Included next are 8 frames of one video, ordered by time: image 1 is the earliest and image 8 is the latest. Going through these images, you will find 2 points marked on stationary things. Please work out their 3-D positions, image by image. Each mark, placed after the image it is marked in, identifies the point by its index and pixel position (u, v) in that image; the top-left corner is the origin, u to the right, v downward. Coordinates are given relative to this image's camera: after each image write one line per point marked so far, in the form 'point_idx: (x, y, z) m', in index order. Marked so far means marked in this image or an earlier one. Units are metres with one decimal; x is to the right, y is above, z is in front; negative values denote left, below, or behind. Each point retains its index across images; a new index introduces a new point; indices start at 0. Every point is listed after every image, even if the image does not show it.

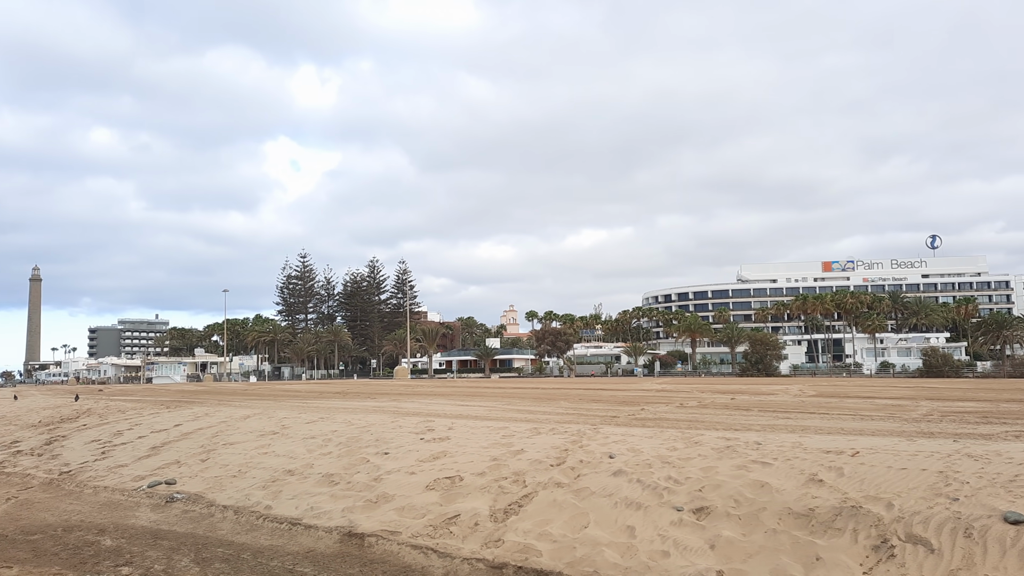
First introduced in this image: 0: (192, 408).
0: (-7.5, -2.8, +18.9) m
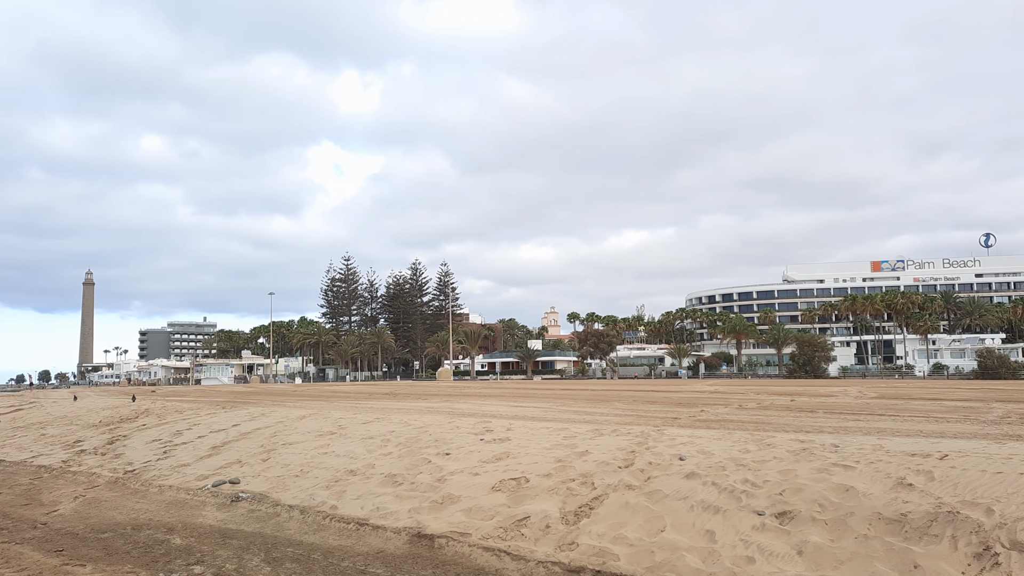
0: (-6.3, -2.8, +19.1) m
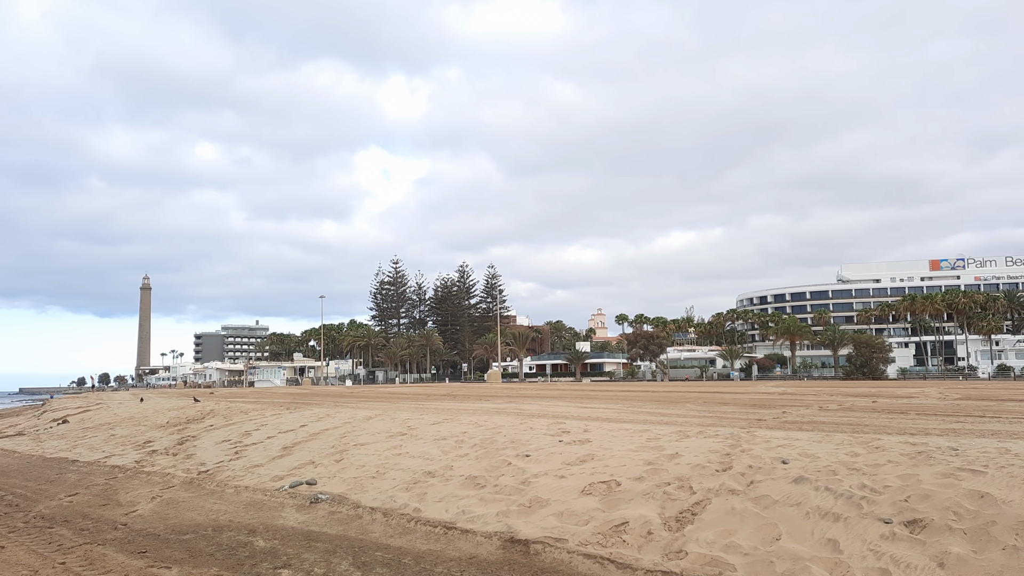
0: (-4.8, -2.9, +19.1) m
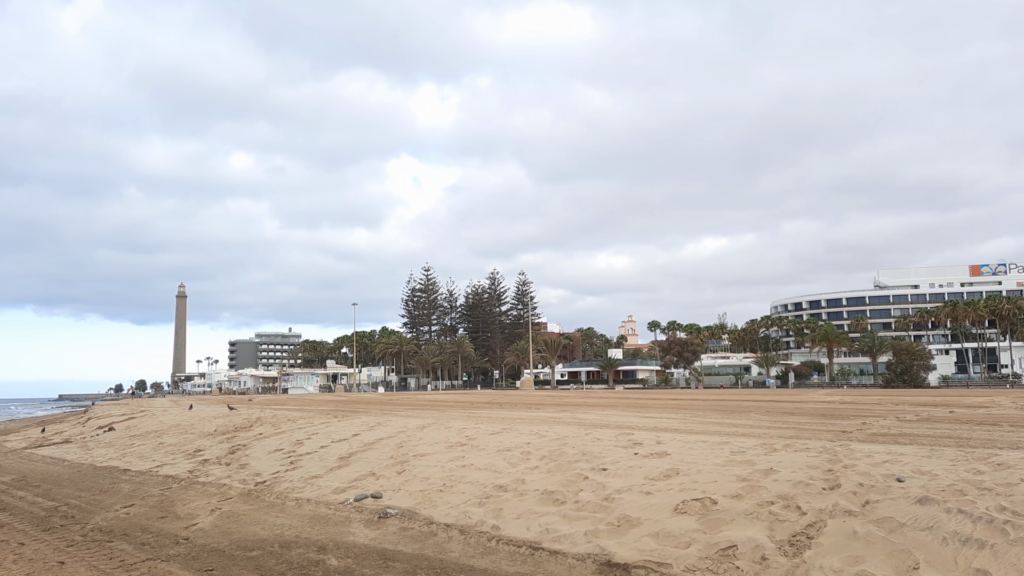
0: (-3.5, -3.0, +18.8) m
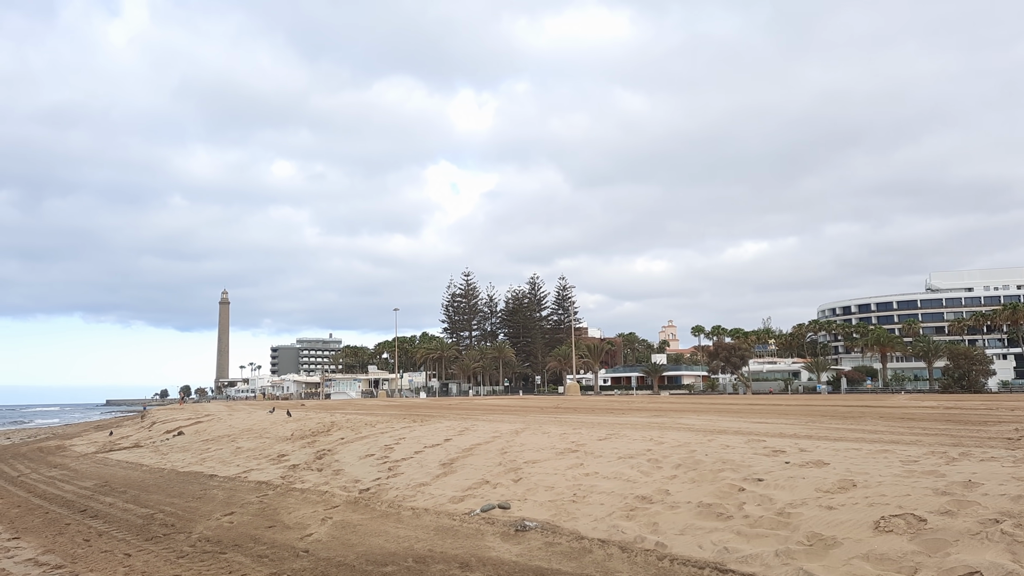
0: (-1.6, -3.0, +18.1) m
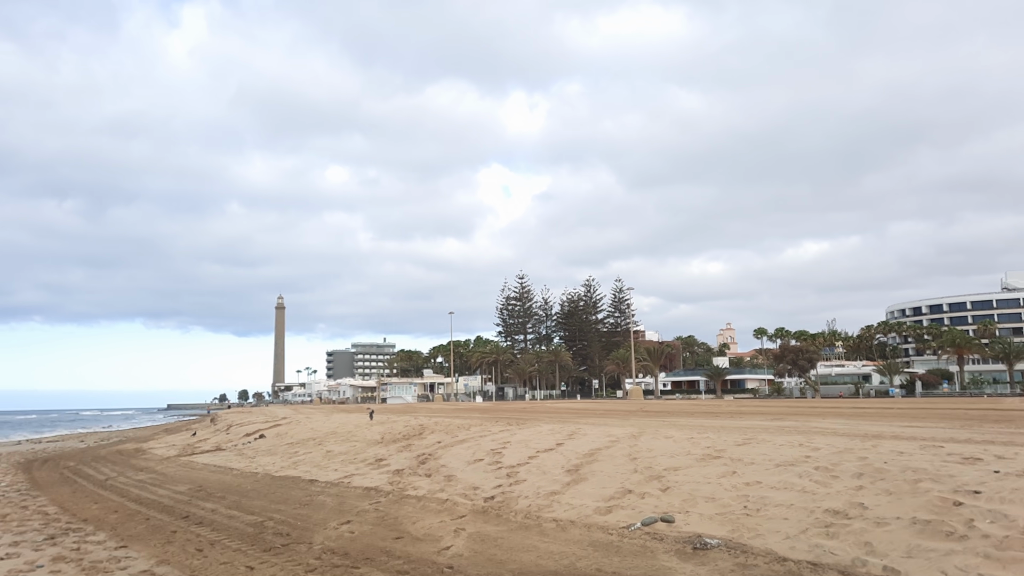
0: (+0.6, -2.9, +17.1) m
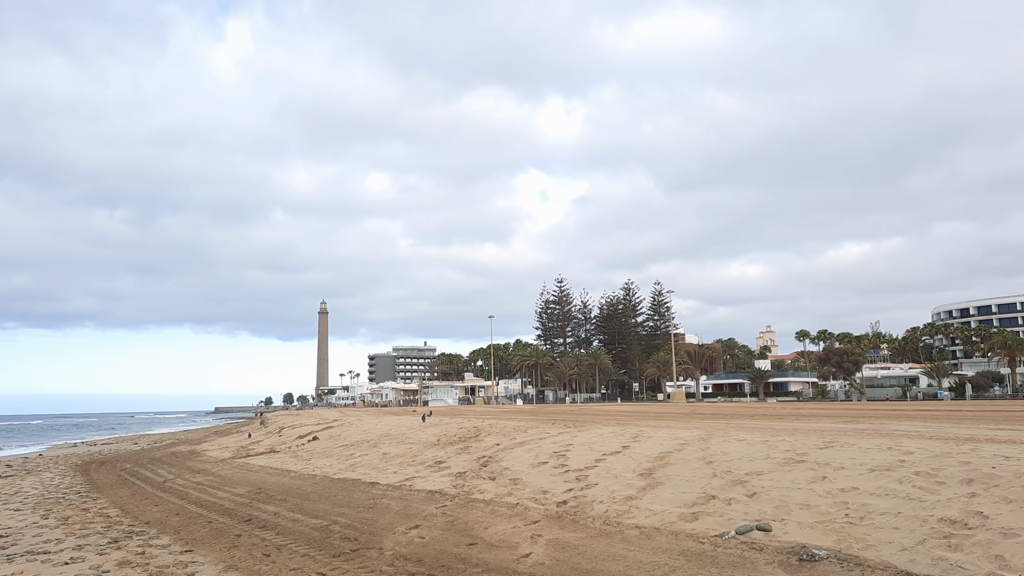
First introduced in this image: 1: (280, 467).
0: (+1.8, -2.9, +16.7) m
1: (-5.4, -4.1, +18.7) m
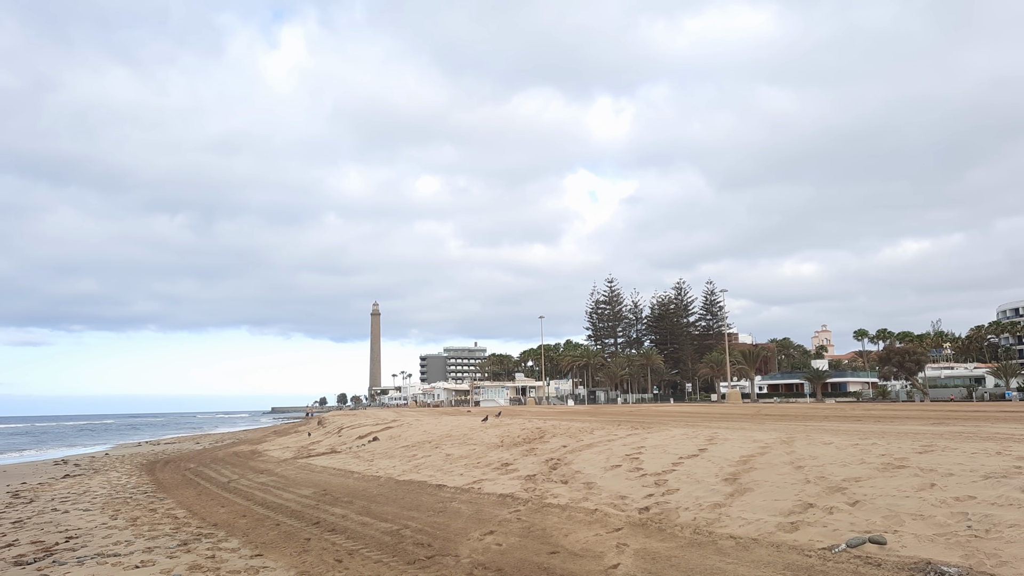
0: (+3.2, -2.8, +16.1) m
1: (-3.9, -4.1, +18.6) m
